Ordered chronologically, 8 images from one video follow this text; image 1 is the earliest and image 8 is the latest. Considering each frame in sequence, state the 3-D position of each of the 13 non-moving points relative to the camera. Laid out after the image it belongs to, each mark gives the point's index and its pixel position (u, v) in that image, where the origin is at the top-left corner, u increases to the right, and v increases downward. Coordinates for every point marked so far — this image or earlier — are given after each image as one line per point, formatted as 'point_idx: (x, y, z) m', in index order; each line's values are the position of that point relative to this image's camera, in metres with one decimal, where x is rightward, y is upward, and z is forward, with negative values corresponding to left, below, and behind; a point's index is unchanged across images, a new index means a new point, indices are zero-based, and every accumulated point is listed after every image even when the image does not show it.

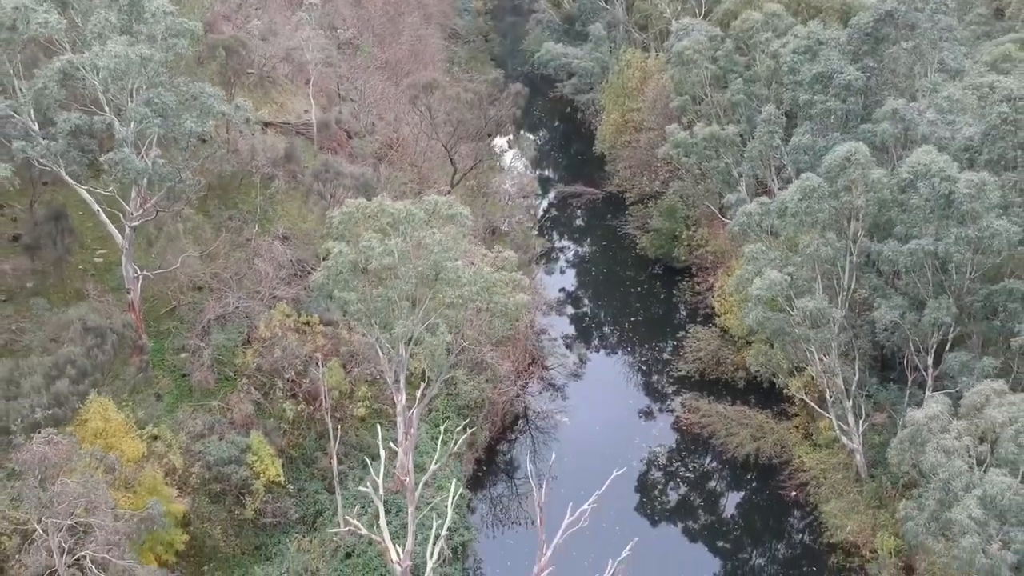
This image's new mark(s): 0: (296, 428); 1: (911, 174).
0: (-4.1, -2.7, +18.3) m
1: (+7.0, +2.0, +16.7) m
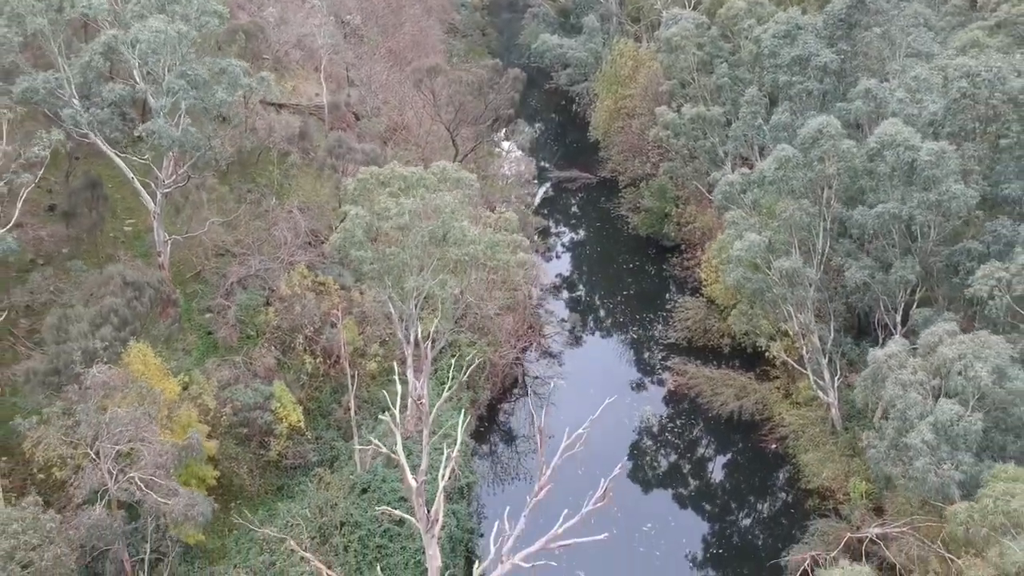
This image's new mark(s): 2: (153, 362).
0: (-4.1, -2.0, +19.8) m
1: (+7.0, +2.8, +18.3) m
2: (-5.9, -1.2, +15.9) m
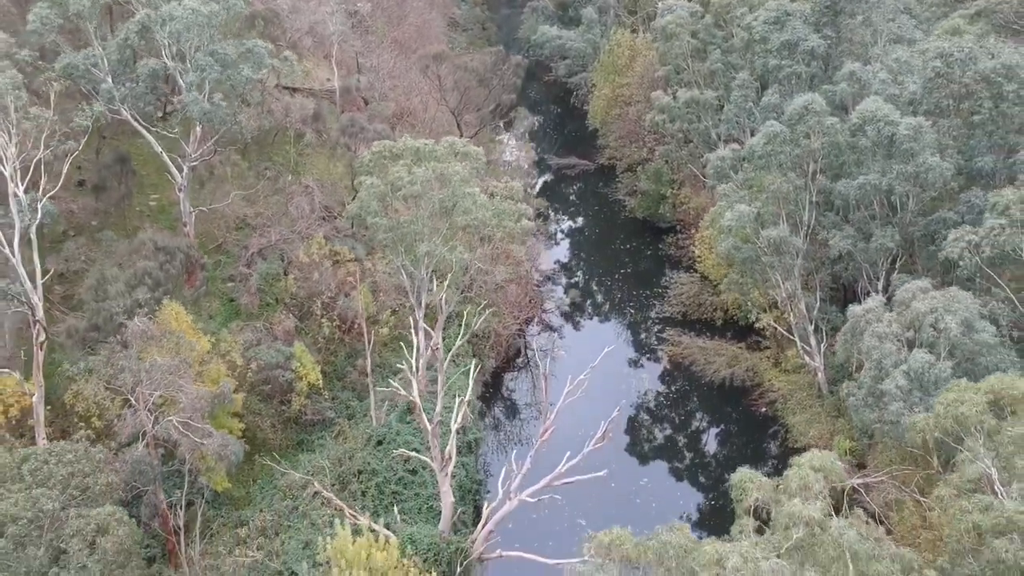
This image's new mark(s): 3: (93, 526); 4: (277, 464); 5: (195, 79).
0: (-4.0, -1.3, +21.0) m
1: (+7.1, +3.4, +19.5) m
2: (-5.8, -0.5, +17.1) m
3: (-5.5, -3.1, +12.4) m
4: (-4.6, -3.4, +18.5) m
5: (-5.8, +3.9, +17.6) m
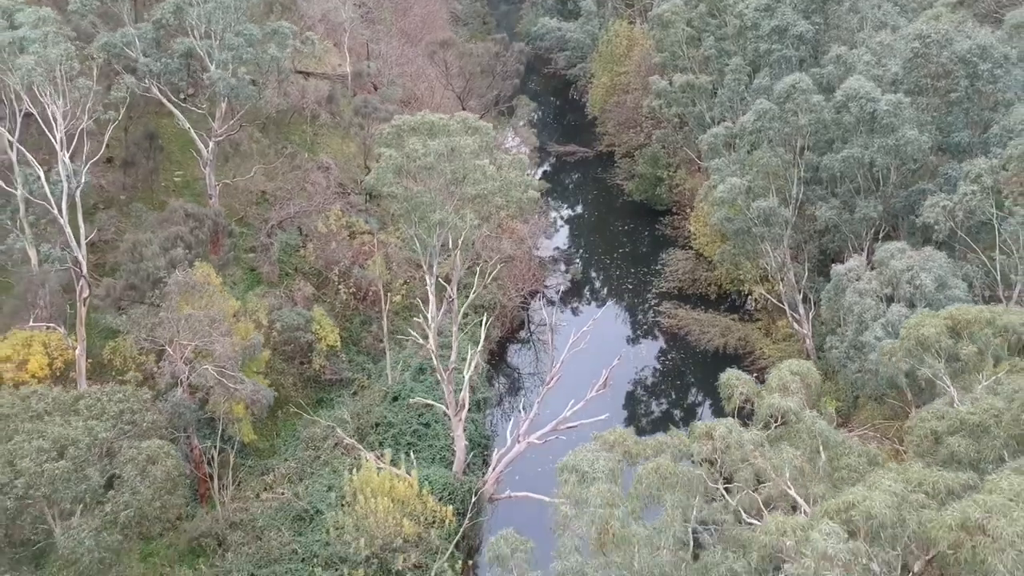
0: (-3.9, -0.6, +22.3) m
1: (+7.3, +4.2, +20.8) m
2: (-5.7, +0.2, +18.4) m
3: (-5.3, -2.4, +13.7) m
4: (-4.5, -2.7, +19.8) m
5: (-5.7, +4.6, +18.9) m
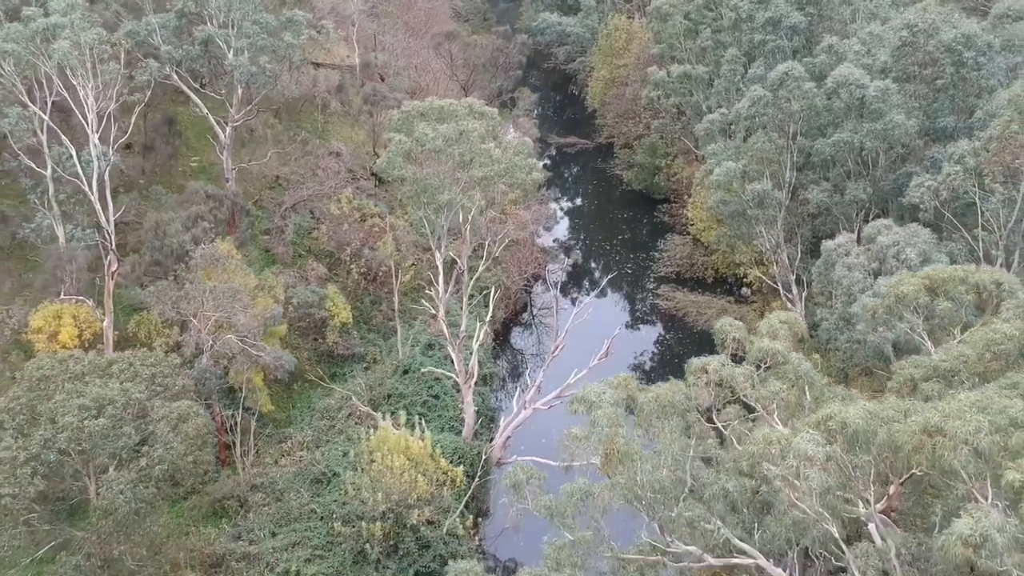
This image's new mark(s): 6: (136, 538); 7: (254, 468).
0: (-3.8, -0.1, +23.2) m
1: (+7.4, +4.7, +21.8) m
2: (-5.6, +0.6, +19.3) m
3: (-5.2, -1.9, +14.6) m
4: (-4.3, -2.2, +20.7) m
5: (-5.6, +5.1, +19.8) m
6: (-5.7, -3.7, +14.4) m
7: (-4.9, -3.4, +18.1) m
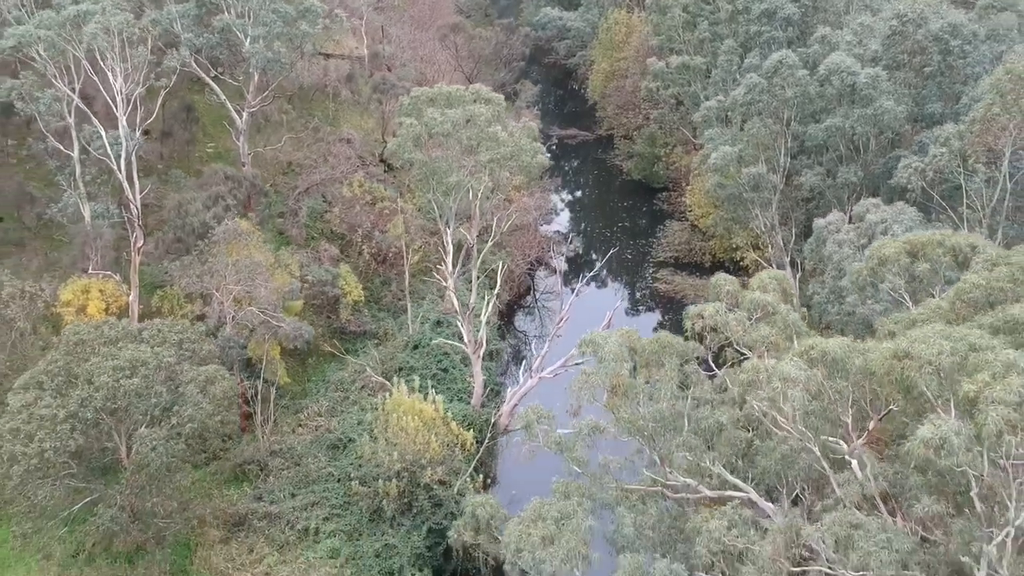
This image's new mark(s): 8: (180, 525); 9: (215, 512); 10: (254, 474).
0: (-3.6, +0.4, +24.1) m
1: (+7.5, +5.2, +22.7) m
2: (-5.4, +1.1, +20.2) m
3: (-5.0, -1.4, +15.5) m
4: (-4.2, -1.7, +21.6) m
5: (-5.5, +5.6, +20.7) m
6: (-5.5, -3.2, +15.3) m
7: (-4.8, -2.9, +19.0) m
8: (-5.5, -4.0, +15.7) m
9: (-5.3, -4.0, +17.0) m
10: (-4.9, -3.6, +18.2) m
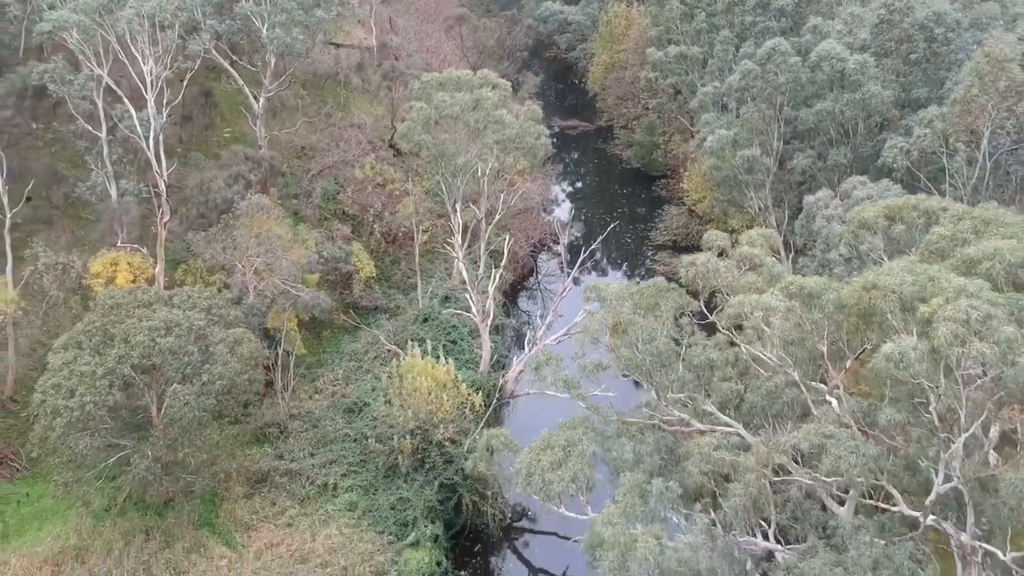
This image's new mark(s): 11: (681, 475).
0: (-3.5, +1.0, +25.2) m
1: (+7.6, +5.7, +23.8) m
2: (-5.3, +1.7, +21.2) m
3: (-4.9, -0.9, +16.6) m
4: (-4.1, -1.2, +22.7) m
5: (-5.3, +6.1, +21.7) m
6: (-5.4, -2.7, +16.4) m
7: (-4.6, -2.4, +20.1) m
8: (-5.4, -3.4, +16.8) m
9: (-5.2, -3.4, +18.0) m
10: (-4.8, -3.0, +19.2) m
11: (+2.0, -2.2, +11.3) m
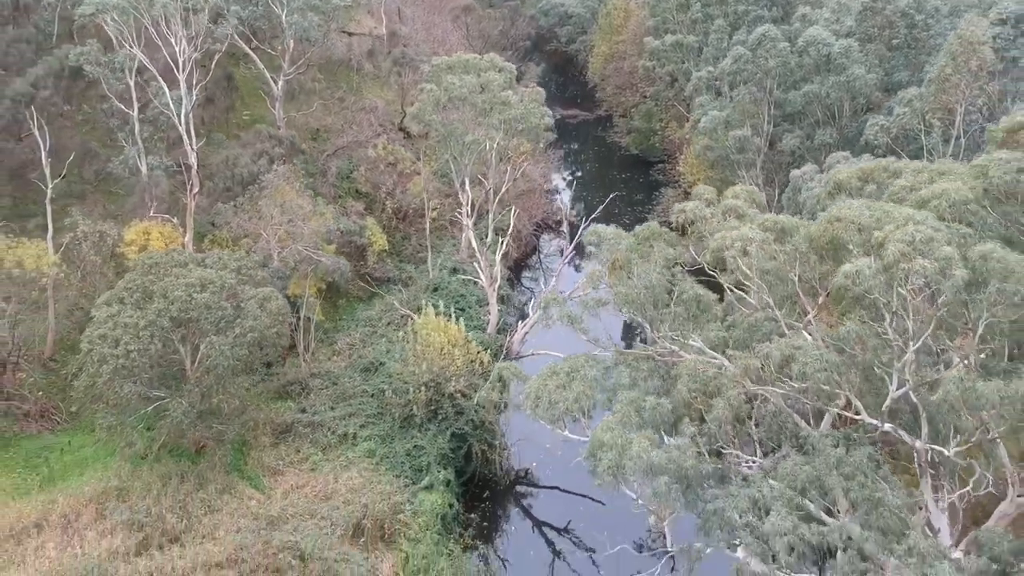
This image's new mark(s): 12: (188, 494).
0: (-3.4, +1.7, +26.6) m
1: (+7.8, +6.5, +25.2) m
2: (-5.2, +2.4, +22.7) m
3: (-4.8, -0.1, +18.0) m
4: (-4.0, -0.4, +24.1) m
5: (-5.2, +6.9, +23.2) m
6: (-5.3, -1.9, +17.8) m
7: (-4.5, -1.6, +21.5) m
8: (-5.3, -2.7, +18.2) m
9: (-5.0, -2.7, +19.5) m
10: (-4.7, -2.3, +20.7) m
11: (+2.2, -1.5, +12.8) m
12: (-5.8, -3.7, +17.1) m
